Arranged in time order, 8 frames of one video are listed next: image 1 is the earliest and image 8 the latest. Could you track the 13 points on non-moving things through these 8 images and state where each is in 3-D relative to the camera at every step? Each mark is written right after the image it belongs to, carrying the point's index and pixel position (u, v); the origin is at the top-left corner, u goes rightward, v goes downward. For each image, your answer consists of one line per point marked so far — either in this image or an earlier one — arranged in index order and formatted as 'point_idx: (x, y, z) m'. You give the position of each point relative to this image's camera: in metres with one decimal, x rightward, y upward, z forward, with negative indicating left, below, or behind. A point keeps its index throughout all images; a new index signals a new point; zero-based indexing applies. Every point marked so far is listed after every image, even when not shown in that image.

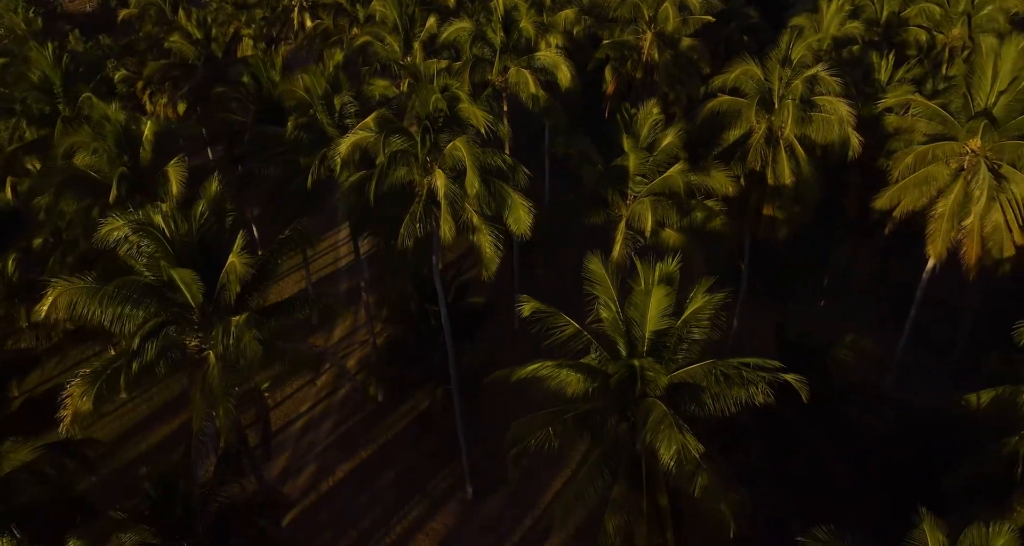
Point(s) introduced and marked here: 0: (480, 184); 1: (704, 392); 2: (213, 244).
0: (-0.7, +2.0, +17.9) m
1: (+3.3, -2.1, +14.2) m
2: (-5.7, +0.6, +16.0) m
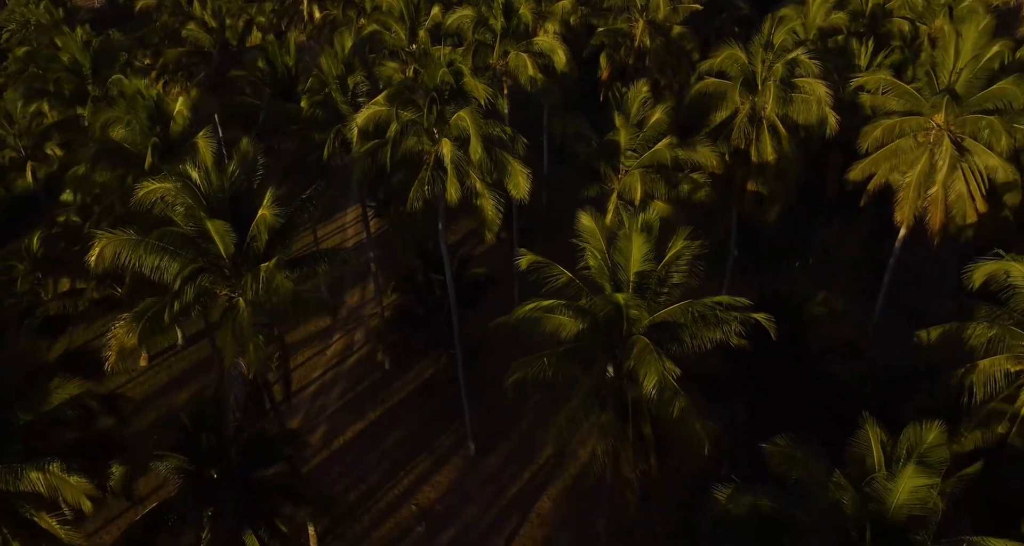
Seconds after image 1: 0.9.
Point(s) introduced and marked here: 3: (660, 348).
0: (-0.7, +2.9, +19.6) m
1: (+3.3, -1.1, +15.9) m
2: (-5.7, +1.6, +17.7) m
3: (+2.8, -1.4, +15.6) m
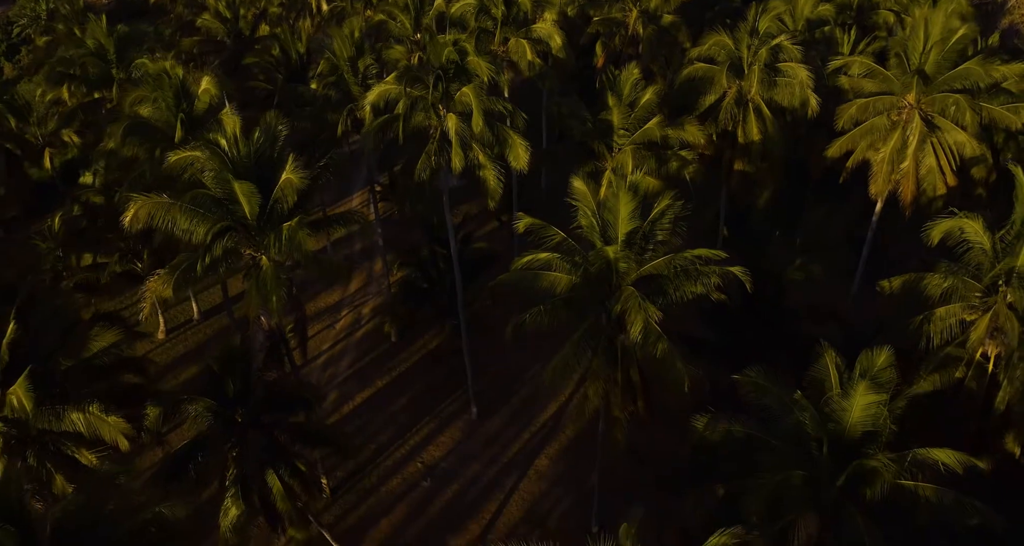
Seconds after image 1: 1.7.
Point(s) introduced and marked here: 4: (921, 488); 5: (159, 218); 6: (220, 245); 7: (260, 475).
0: (-0.7, +3.8, +21.2) m
1: (+3.3, -0.2, +17.4) m
2: (-5.7, +2.5, +19.3) m
3: (+2.8, -0.5, +17.2) m
4: (+6.7, -3.6, +13.4) m
5: (-7.5, +1.2, +17.6) m
6: (-6.4, +0.6, +18.2) m
7: (-5.6, -4.5, +18.4) m
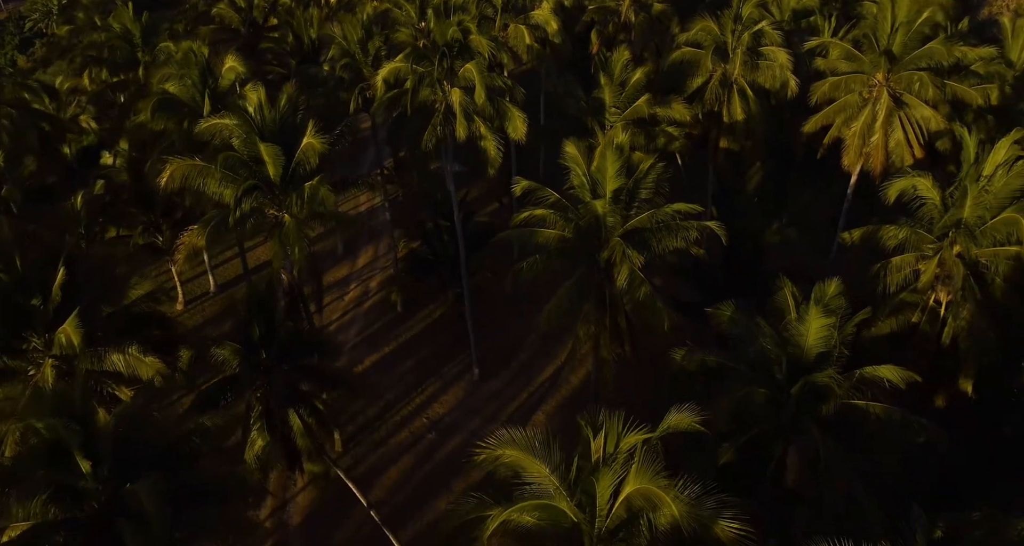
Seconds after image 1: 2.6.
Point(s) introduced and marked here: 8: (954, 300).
0: (-0.7, +4.9, +23.1) m
1: (+3.2, +0.8, +19.4) m
2: (-5.7, +3.6, +21.2) m
3: (+2.7, +0.6, +19.1) m
4: (+6.6, -2.5, +15.3) m
5: (-7.6, +2.2, +19.6) m
6: (-6.4, +1.7, +20.1) m
7: (-5.6, -3.4, +20.4) m
8: (+9.8, -0.6, +18.4) m
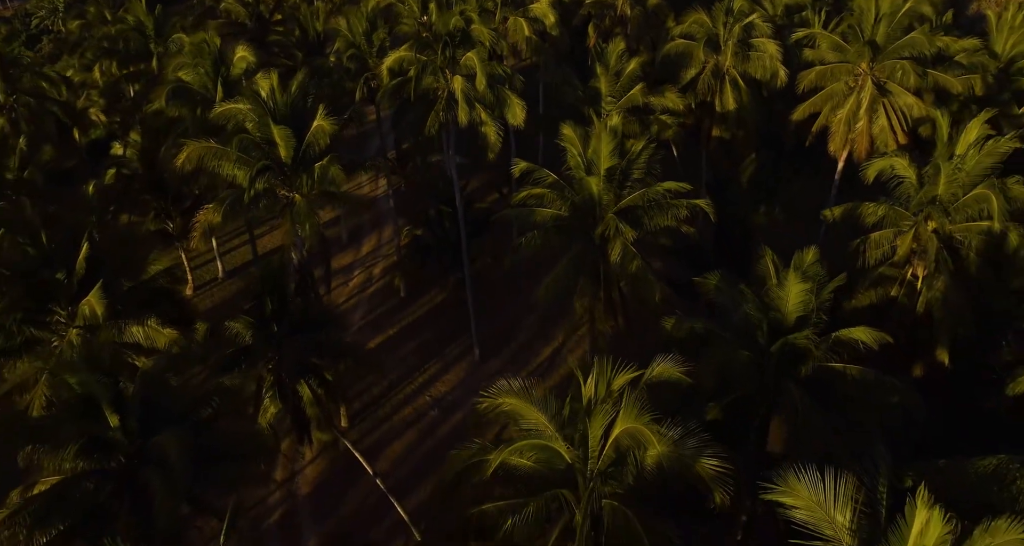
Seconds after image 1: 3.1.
0: (-0.7, +5.5, +24.2) m
1: (+3.2, +1.5, +20.5) m
2: (-5.8, +4.2, +22.3) m
3: (+2.7, +1.2, +20.2) m
4: (+6.6, -1.9, +16.4) m
5: (-7.6, +2.8, +20.6) m
6: (-6.4, +2.3, +21.2) m
7: (-5.7, -2.8, +21.4) m
8: (+9.8, 0.0, +19.4) m
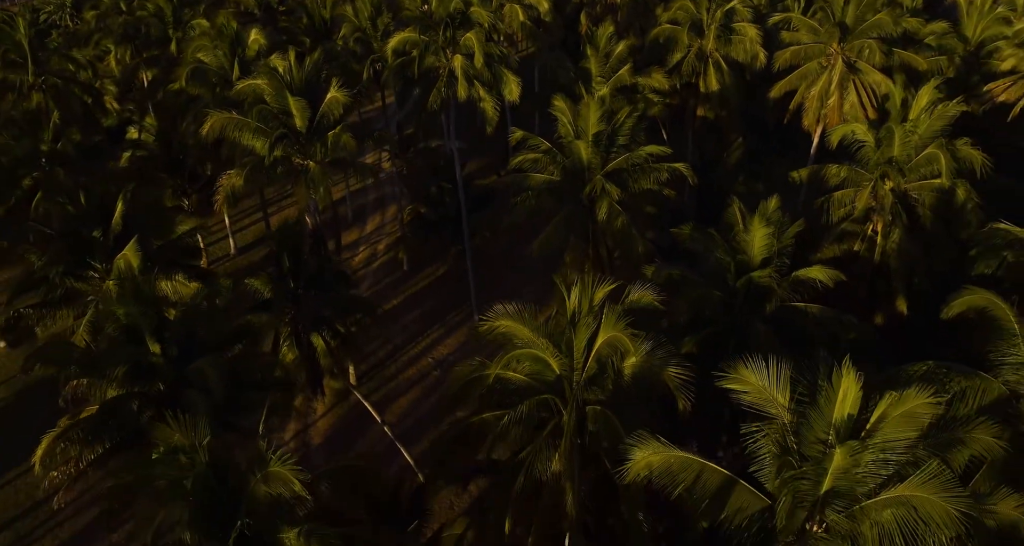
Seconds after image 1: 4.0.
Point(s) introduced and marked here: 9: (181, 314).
0: (-0.9, +6.7, +26.2) m
1: (+3.1, +2.6, +22.5) m
2: (-5.9, +5.3, +24.3) m
3: (+2.6, +2.4, +22.2) m
4: (+6.5, -0.7, +18.4) m
5: (-7.7, +4.0, +22.6) m
6: (-6.5, +3.4, +23.2) m
7: (-5.7, -1.7, +23.4) m
8: (+9.7, +1.2, +21.5) m
9: (-7.3, -0.9, +18.4) m
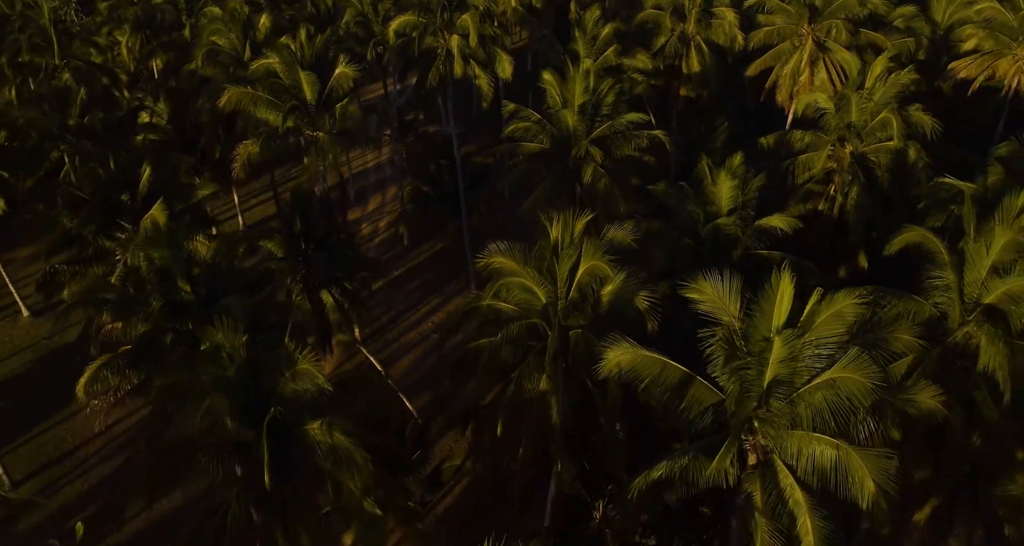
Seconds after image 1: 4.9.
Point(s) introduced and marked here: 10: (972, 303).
0: (-1.1, +7.9, +28.3) m
1: (+2.9, +3.9, +24.5) m
2: (-6.1, +6.5, +26.3) m
3: (+2.4, +3.6, +24.2) m
4: (+6.3, +0.6, +20.5) m
5: (-7.9, +5.1, +24.7) m
6: (-6.7, +4.6, +25.3) m
7: (-5.9, -0.5, +25.5) m
8: (+9.5, +2.5, +23.6) m
9: (-7.5, +0.3, +20.5) m
10: (+8.9, -0.6, +16.0) m
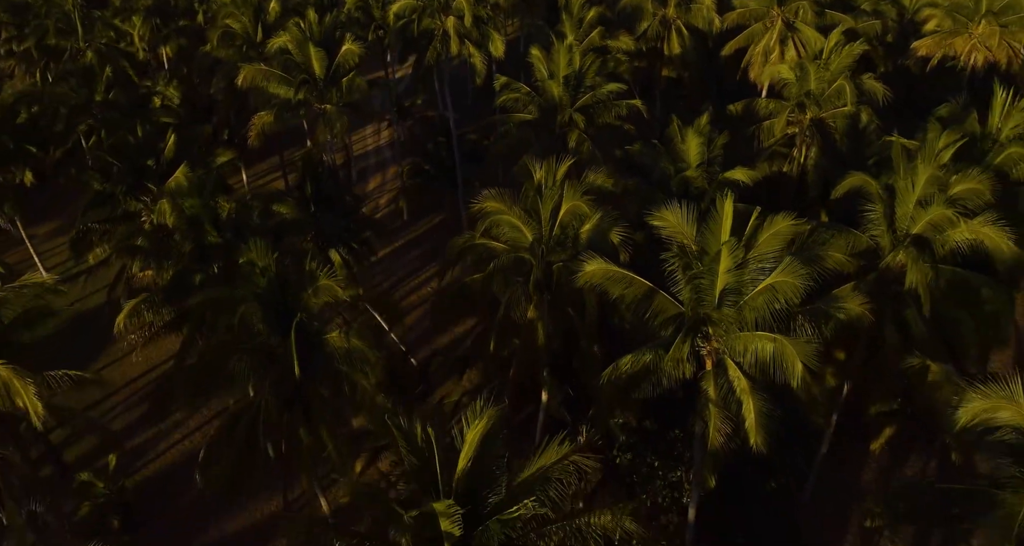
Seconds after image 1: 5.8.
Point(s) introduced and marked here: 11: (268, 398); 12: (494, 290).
0: (-1.4, +9.3, +30.7) m
1: (+2.6, +5.3, +27.0) m
2: (-6.4, +7.8, +28.7) m
3: (+2.1, +5.0, +26.7) m
4: (+6.1, +2.0, +22.9) m
5: (-8.2, +6.5, +27.1) m
6: (-7.0, +6.0, +27.6) m
7: (-6.2, +0.8, +27.9) m
8: (+9.2, +3.9, +26.0) m
9: (-7.8, +1.7, +22.9) m
10: (+8.7, +0.9, +18.4) m
11: (-4.9, -2.5, +16.6) m
12: (-0.4, -0.4, +19.6) m
